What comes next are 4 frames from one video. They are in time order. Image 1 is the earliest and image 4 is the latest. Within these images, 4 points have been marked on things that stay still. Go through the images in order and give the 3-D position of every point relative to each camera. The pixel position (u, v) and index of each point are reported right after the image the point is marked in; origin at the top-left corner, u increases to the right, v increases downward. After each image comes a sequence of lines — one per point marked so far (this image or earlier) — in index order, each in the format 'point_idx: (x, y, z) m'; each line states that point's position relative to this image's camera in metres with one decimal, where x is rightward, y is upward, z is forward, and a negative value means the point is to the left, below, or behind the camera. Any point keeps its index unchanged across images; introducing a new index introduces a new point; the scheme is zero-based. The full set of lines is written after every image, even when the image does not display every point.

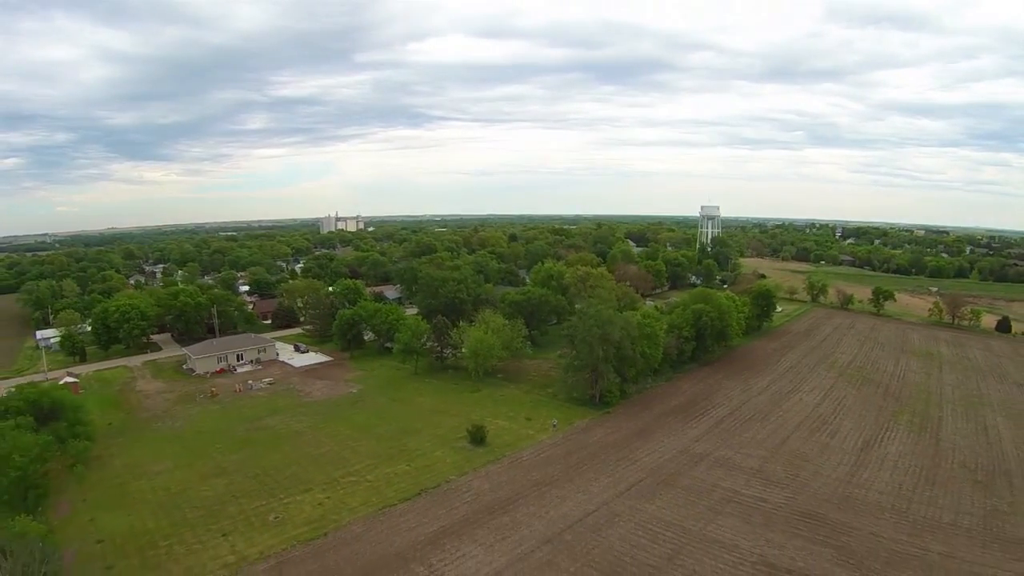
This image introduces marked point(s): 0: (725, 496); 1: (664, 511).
0: (+6.3, -6.2, +15.6) m
1: (+4.3, -6.2, +14.8) m
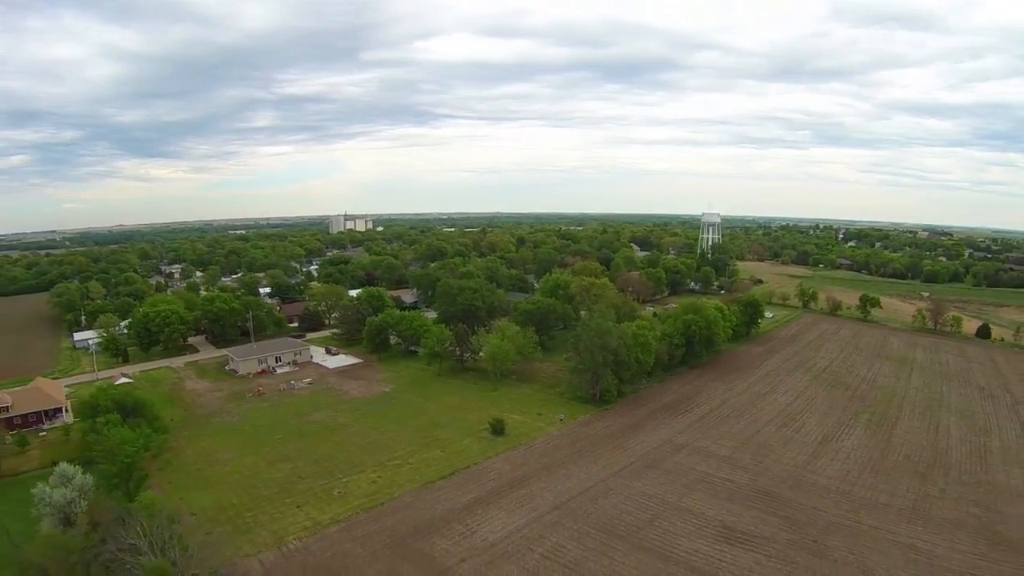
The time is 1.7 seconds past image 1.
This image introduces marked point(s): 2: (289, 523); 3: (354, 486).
0: (+6.8, -6.9, +19.2) m
1: (+4.8, -7.0, +18.4) m
2: (-7.3, -7.6, +17.0) m
3: (-5.7, -7.2, +18.9) m
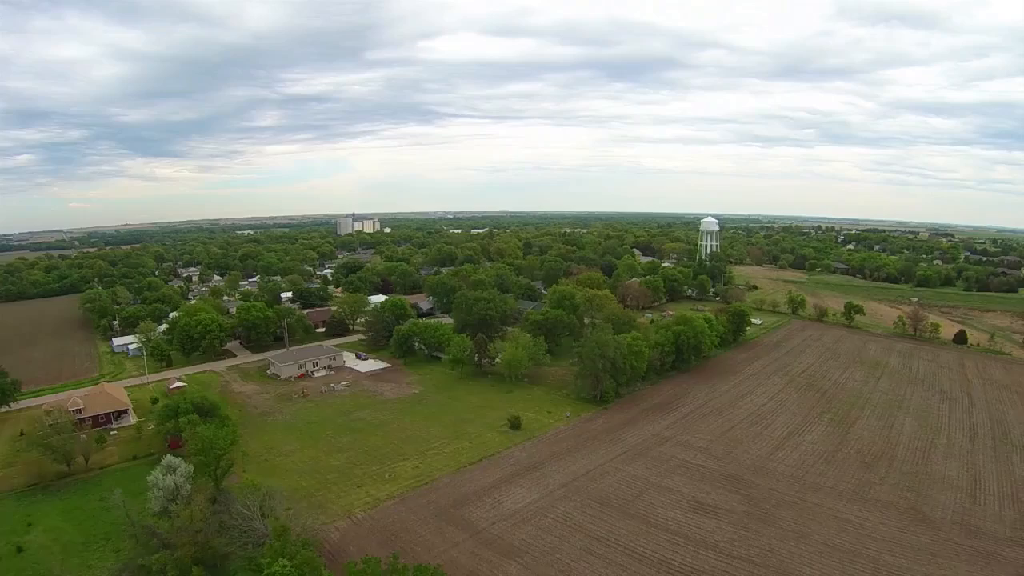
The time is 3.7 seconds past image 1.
0: (+7.5, -7.9, +23.6) m
1: (+5.5, -8.0, +22.8) m
2: (-6.6, -8.6, +21.6) m
3: (-5.0, -8.2, +23.4) m
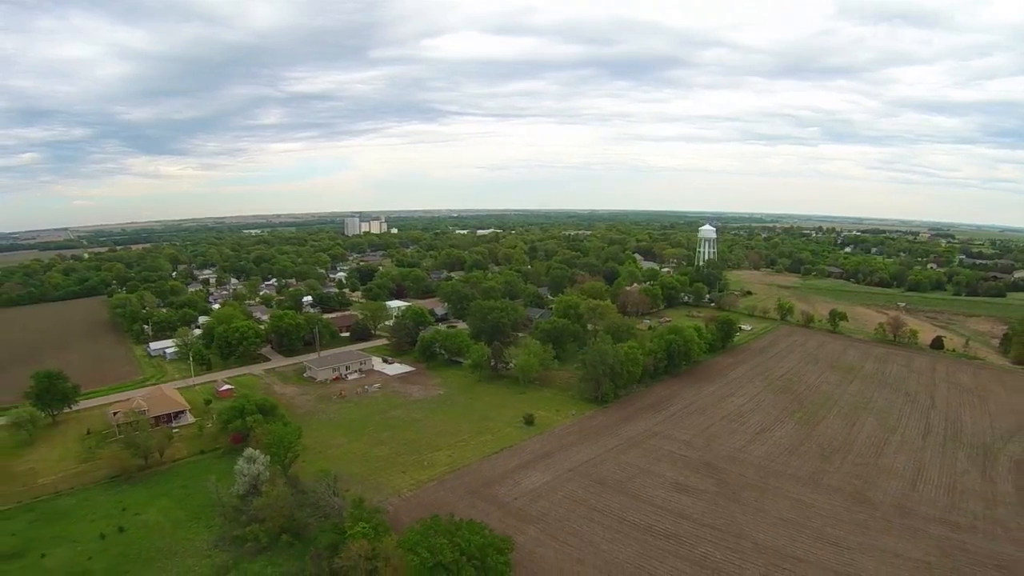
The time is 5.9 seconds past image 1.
0: (+8.4, -9.0, +28.4) m
1: (+6.4, -9.1, +27.7) m
2: (-5.7, -9.8, +26.5) m
3: (-4.2, -9.3, +28.4) m
